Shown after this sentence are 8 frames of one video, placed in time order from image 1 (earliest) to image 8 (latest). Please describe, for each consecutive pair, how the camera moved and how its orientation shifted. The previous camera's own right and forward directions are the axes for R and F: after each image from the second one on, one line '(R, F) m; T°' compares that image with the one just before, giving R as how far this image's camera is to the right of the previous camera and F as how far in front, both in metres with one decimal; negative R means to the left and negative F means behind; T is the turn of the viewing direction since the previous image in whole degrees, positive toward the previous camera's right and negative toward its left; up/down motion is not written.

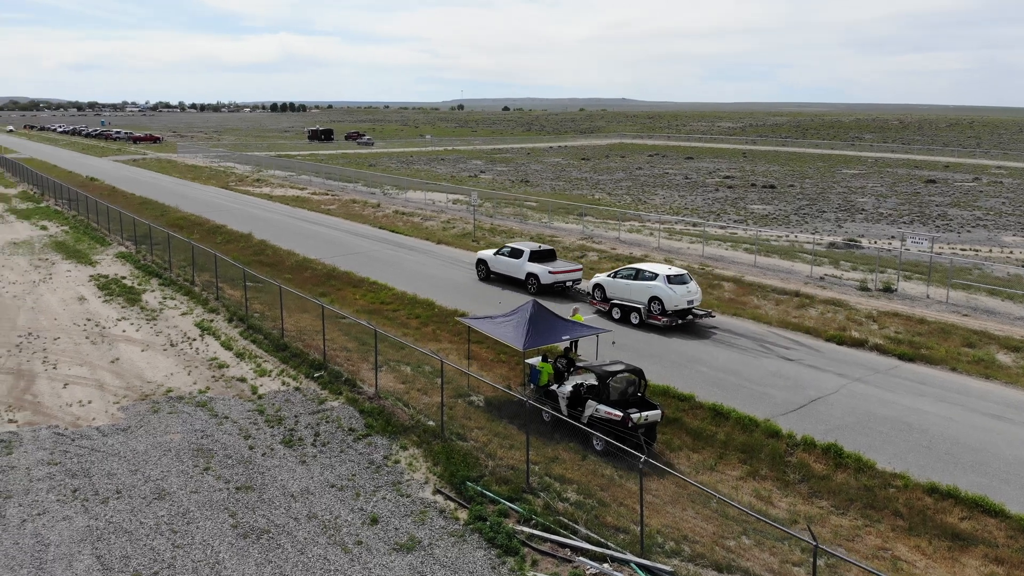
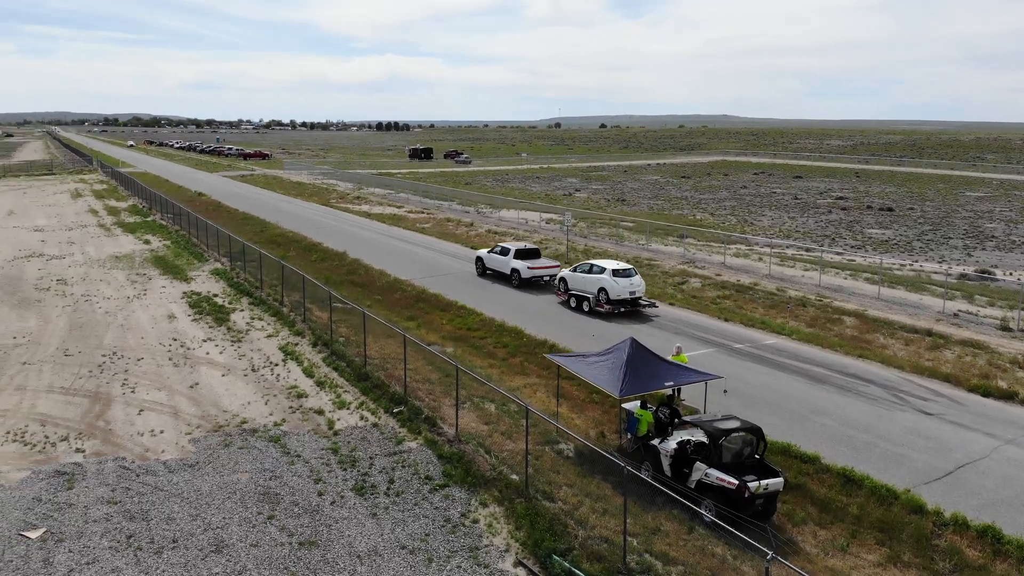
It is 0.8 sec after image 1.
(-0.1, +1.4) m; -6°
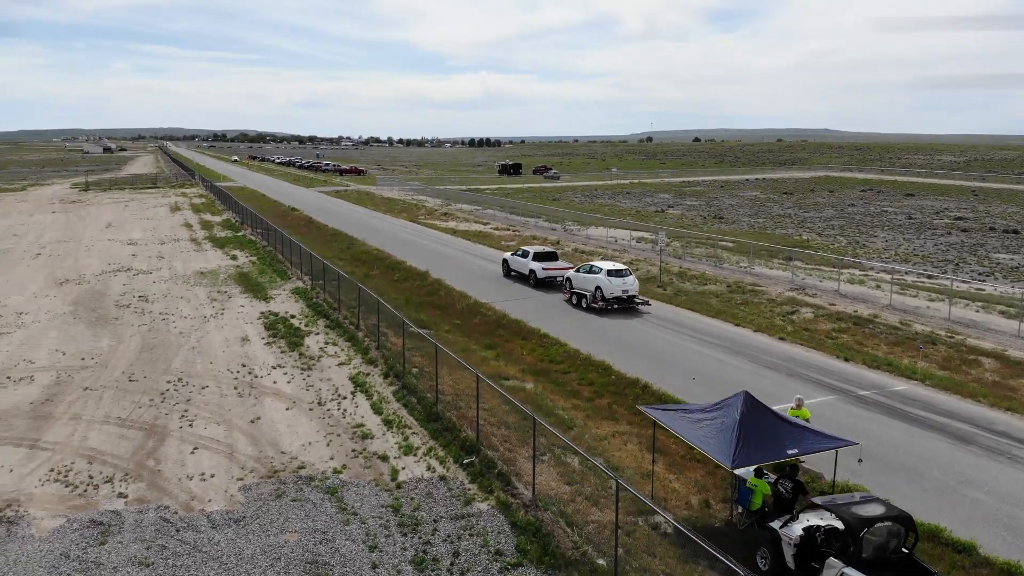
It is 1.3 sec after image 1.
(0.0, +1.8) m; -6°
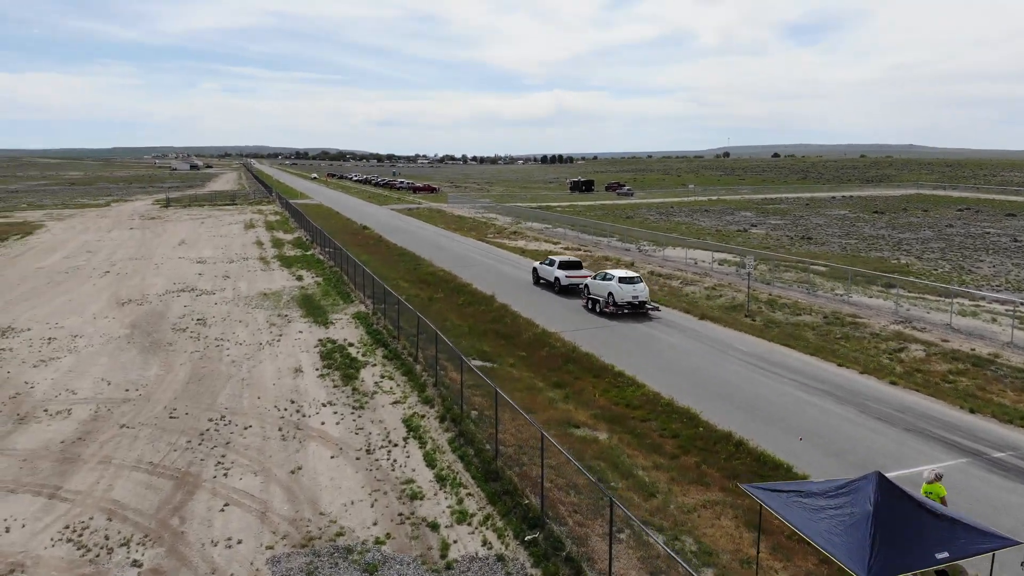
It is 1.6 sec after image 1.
(0.0, +1.9) m; -5°
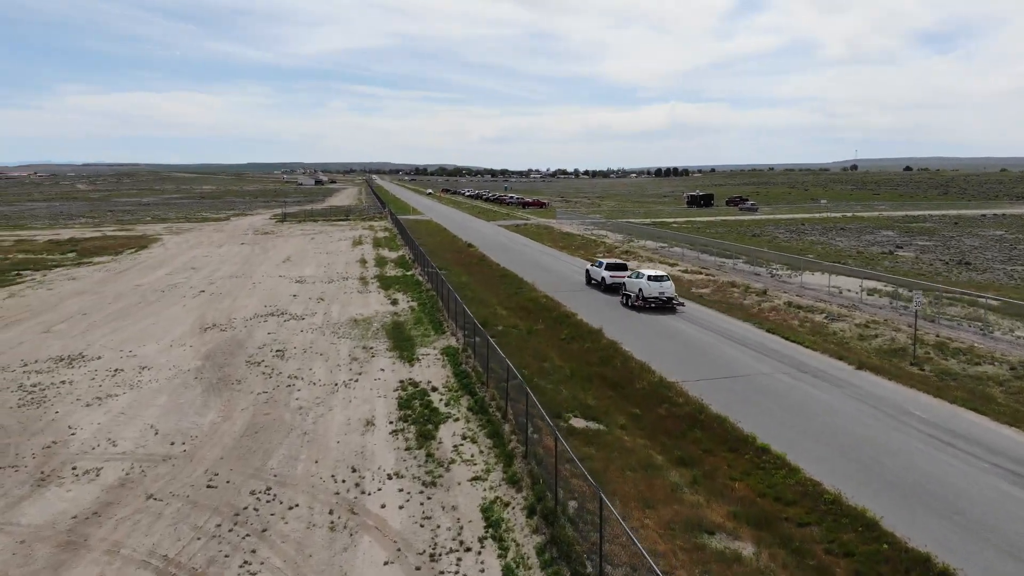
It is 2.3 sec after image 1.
(0.0, +3.5) m; -8°
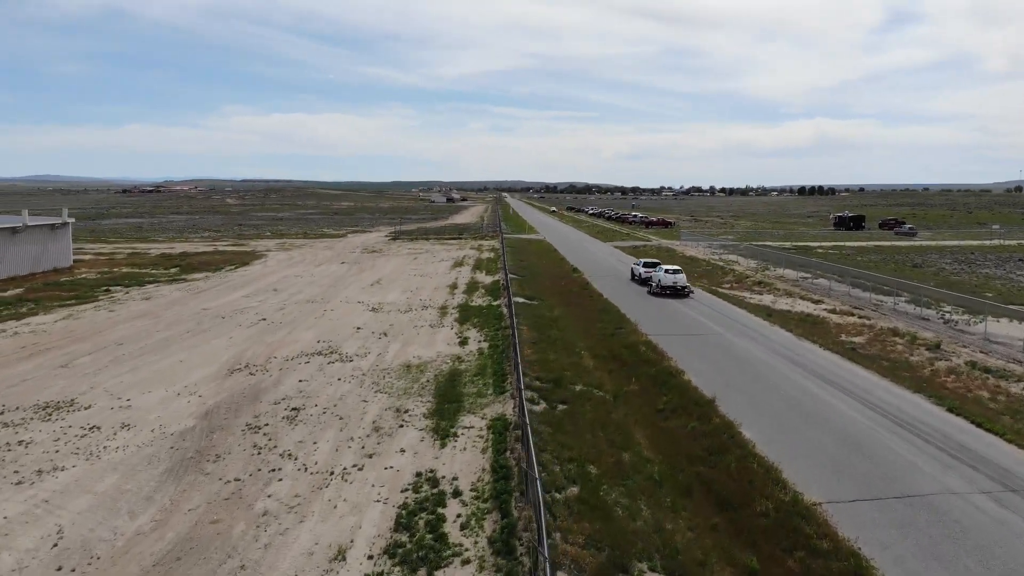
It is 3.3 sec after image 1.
(+1.1, +5.7) m; -9°
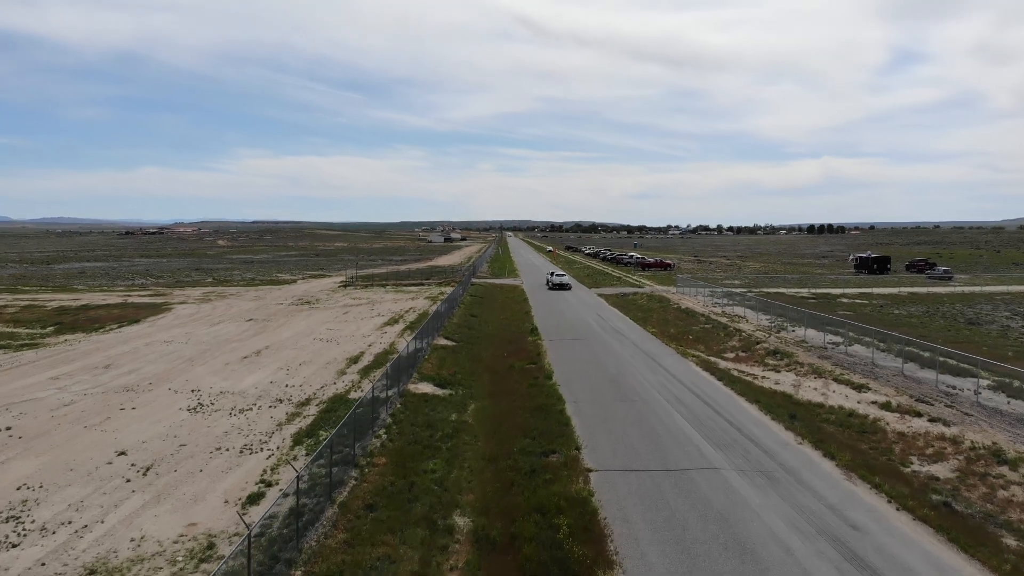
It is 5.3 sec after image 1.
(+3.1, +11.0) m; -1°
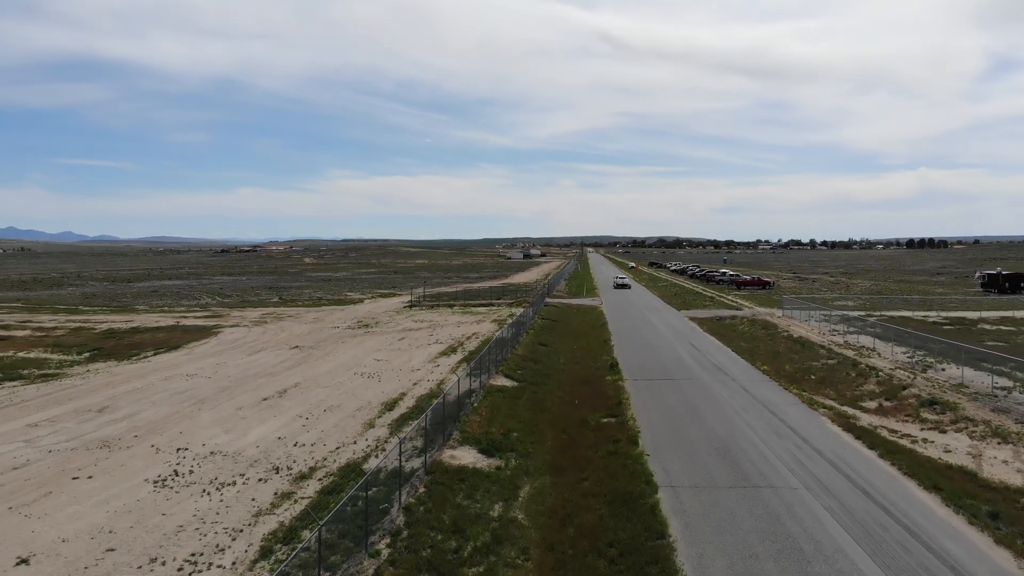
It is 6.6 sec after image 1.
(+0.2, +5.9) m; -6°
